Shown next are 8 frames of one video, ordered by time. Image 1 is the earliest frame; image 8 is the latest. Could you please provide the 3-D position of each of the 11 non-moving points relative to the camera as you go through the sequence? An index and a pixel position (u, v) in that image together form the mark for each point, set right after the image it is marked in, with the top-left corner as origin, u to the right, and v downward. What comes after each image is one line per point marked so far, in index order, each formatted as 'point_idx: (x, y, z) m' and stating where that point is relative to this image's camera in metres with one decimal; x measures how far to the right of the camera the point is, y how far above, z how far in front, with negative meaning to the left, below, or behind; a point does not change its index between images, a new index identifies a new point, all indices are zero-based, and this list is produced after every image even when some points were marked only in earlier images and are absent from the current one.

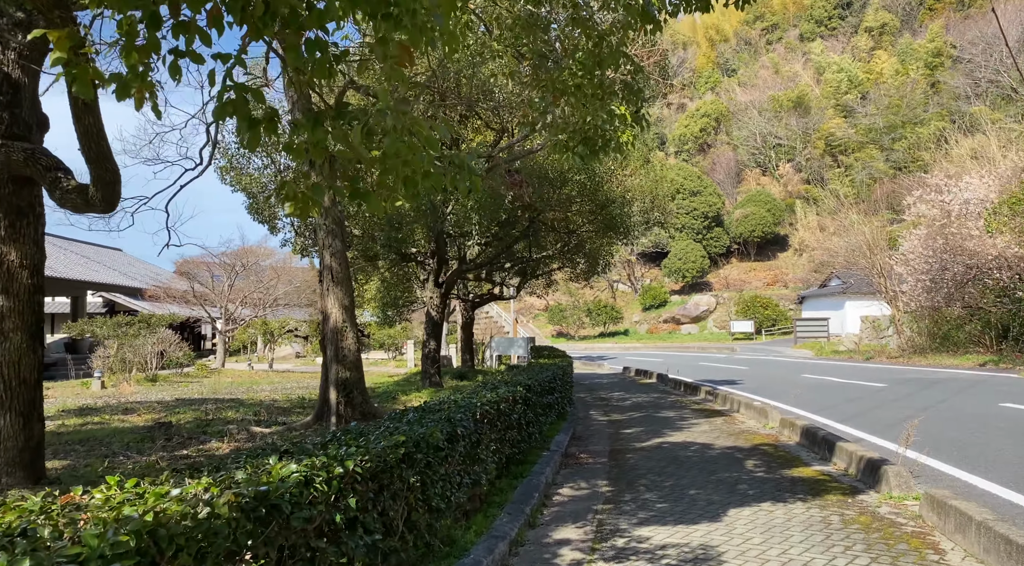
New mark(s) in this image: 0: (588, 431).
0: (+1.0, -2.0, +10.1) m
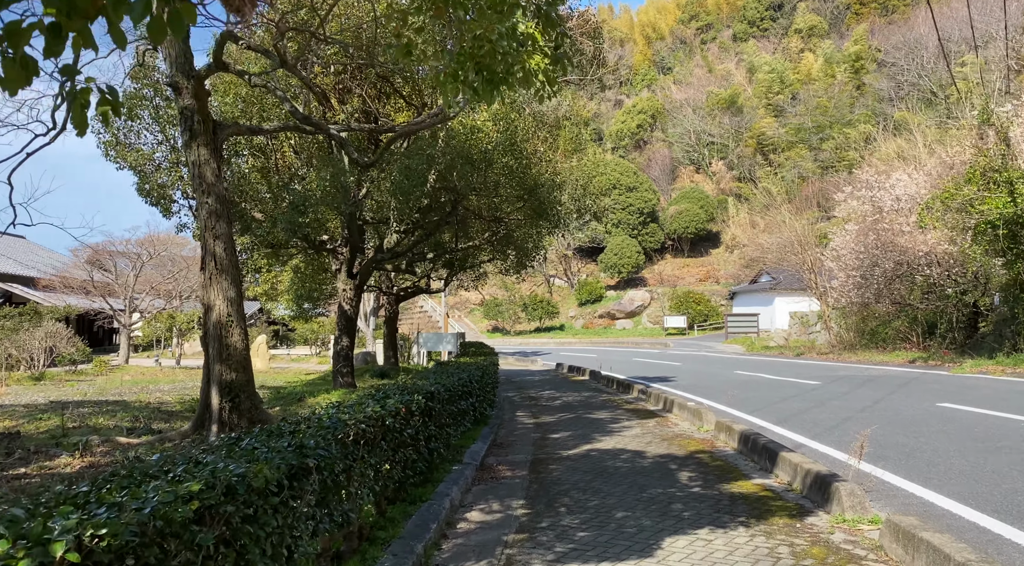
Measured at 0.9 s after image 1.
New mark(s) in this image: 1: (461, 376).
0: (0.0, -1.9, +9.2) m
1: (-0.5, -1.0, +7.7) m
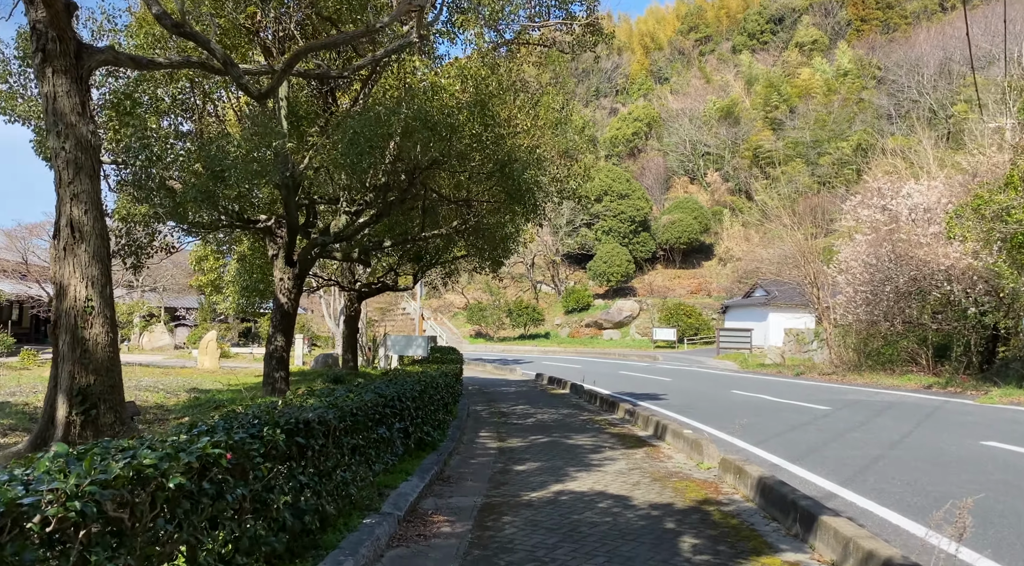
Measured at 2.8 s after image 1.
0: (-0.5, -1.9, +7.4) m
1: (-0.9, -0.8, +5.9) m
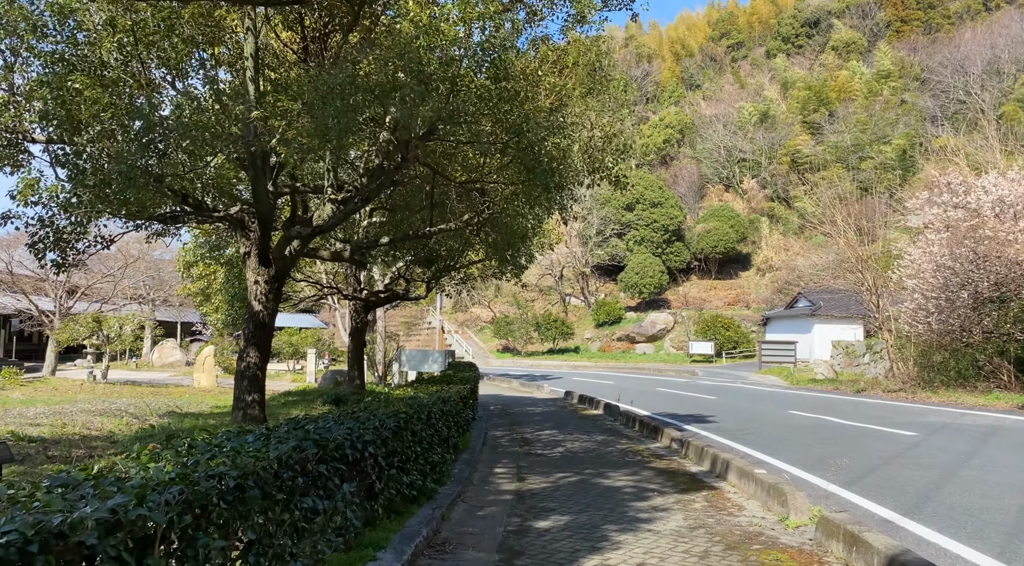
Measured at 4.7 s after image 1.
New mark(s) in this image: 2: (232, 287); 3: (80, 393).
0: (-0.3, -1.8, +5.4) m
1: (-0.9, -0.8, +4.0) m
2: (-4.7, -0.1, +12.5) m
3: (-8.3, -2.1, +14.4) m
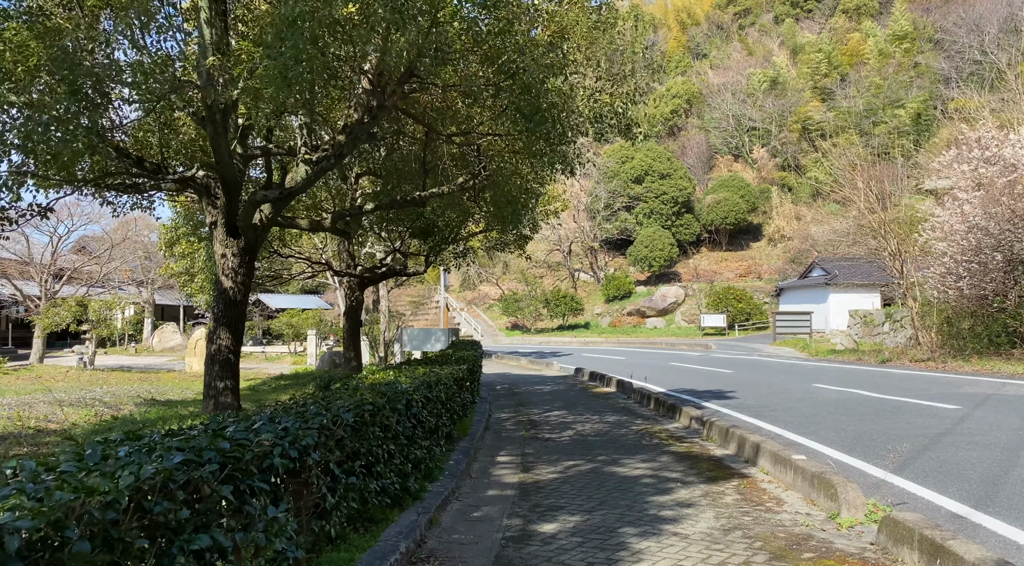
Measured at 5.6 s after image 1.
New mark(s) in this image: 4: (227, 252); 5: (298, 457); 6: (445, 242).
0: (-0.3, -1.6, +4.6) m
1: (-0.9, -0.6, +3.1) m
2: (-4.7, +0.3, +11.6) m
3: (-8.2, -1.8, +13.7) m
4: (-2.9, +0.3, +7.6) m
5: (-0.9, -0.7, +2.9) m
6: (-1.1, +0.7, +12.0) m
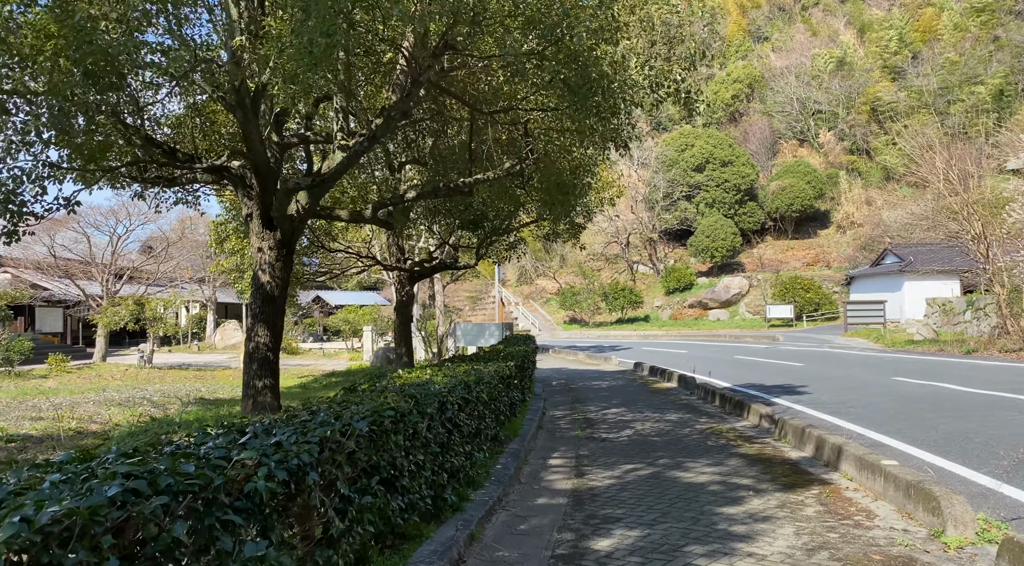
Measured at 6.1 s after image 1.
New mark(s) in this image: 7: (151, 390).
0: (-0.1, -1.5, +4.1) m
1: (-0.8, -0.5, +2.6) m
2: (-3.9, +0.3, +11.4) m
3: (-7.2, -1.8, +13.7) m
4: (-2.4, +0.4, +7.2) m
5: (-0.7, -0.6, +2.5) m
6: (-0.3, +0.8, +11.5) m
7: (-5.5, -1.6, +11.5) m
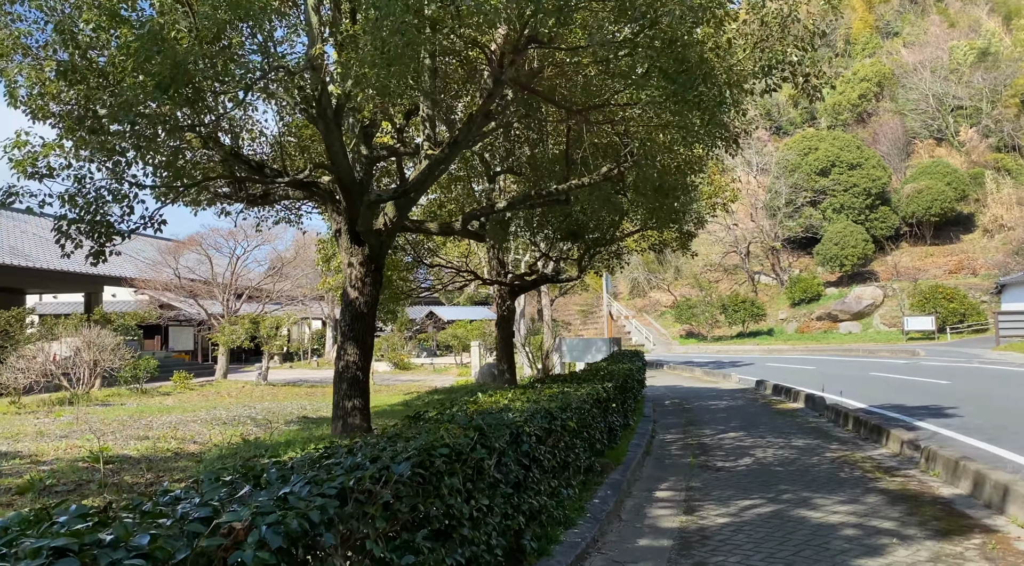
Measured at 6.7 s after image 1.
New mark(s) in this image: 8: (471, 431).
0: (+0.3, -1.6, +3.5) m
1: (-0.6, -0.6, +2.2) m
2: (-2.3, +0.1, +11.3) m
3: (-5.2, -2.1, +14.1) m
4: (-1.5, +0.2, +7.0) m
5: (-0.6, -0.7, +2.0) m
6: (+1.3, +0.6, +10.9) m
7: (-3.9, -1.9, +11.6) m
8: (-0.2, -0.6, +3.2) m
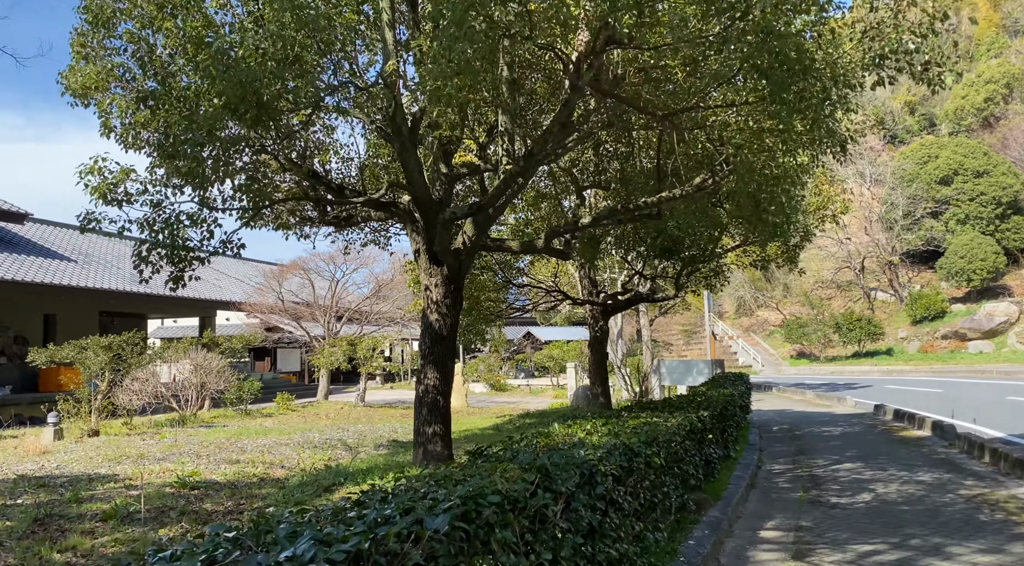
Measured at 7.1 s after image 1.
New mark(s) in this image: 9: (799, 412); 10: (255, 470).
0: (+0.6, -1.6, +3.0) m
1: (-0.5, -0.7, +1.9) m
2: (-0.9, -0.2, +11.2) m
3: (-3.4, -2.6, +14.3) m
4: (-0.7, 0.0, +6.8) m
5: (-0.5, -0.7, +1.7) m
6: (+2.5, +0.3, +10.3) m
7: (-2.5, -2.3, +11.6) m
8: (+0.1, -0.7, +2.9) m
9: (+6.4, -2.9, +16.7) m
10: (-2.6, -1.9, +7.6) m
